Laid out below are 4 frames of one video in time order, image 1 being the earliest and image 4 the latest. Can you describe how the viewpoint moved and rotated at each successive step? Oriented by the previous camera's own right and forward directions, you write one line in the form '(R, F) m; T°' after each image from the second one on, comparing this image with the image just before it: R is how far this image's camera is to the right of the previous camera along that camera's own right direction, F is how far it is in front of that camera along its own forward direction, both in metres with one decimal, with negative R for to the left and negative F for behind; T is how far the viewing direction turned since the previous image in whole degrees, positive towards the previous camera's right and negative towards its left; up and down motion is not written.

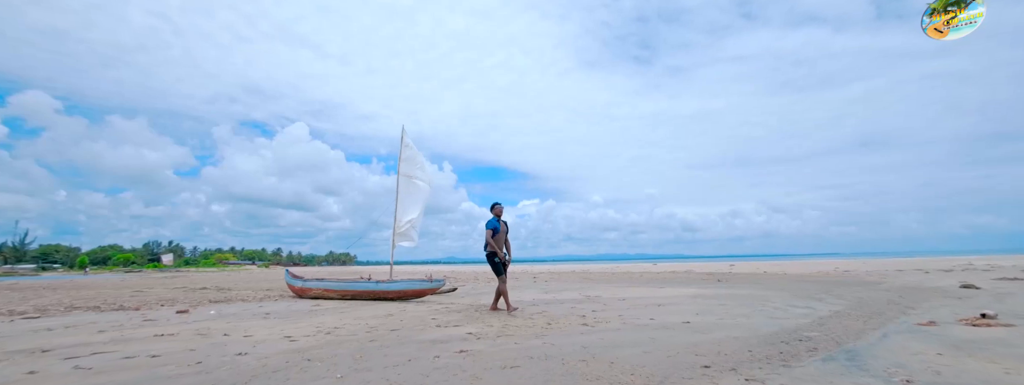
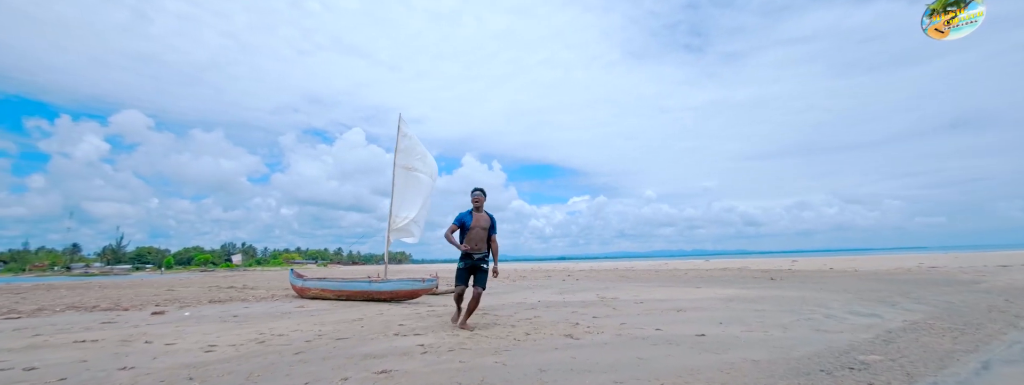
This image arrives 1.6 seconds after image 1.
(+1.1, +1.1) m; -7°
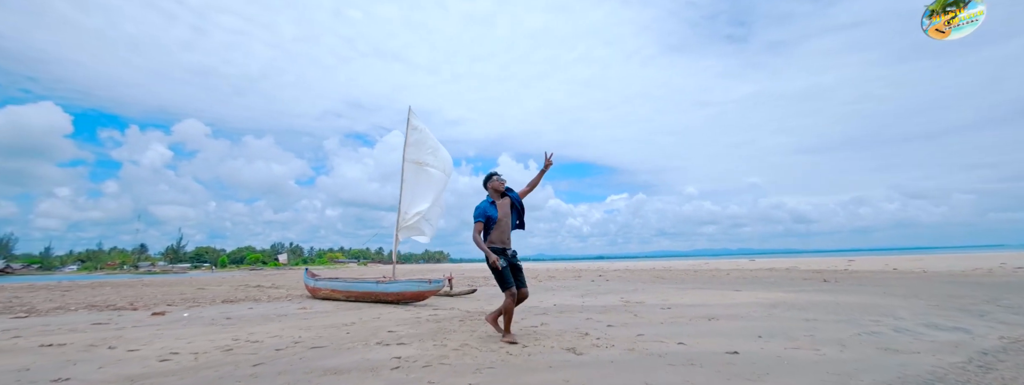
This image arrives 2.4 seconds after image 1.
(+0.5, +0.7) m; -5°
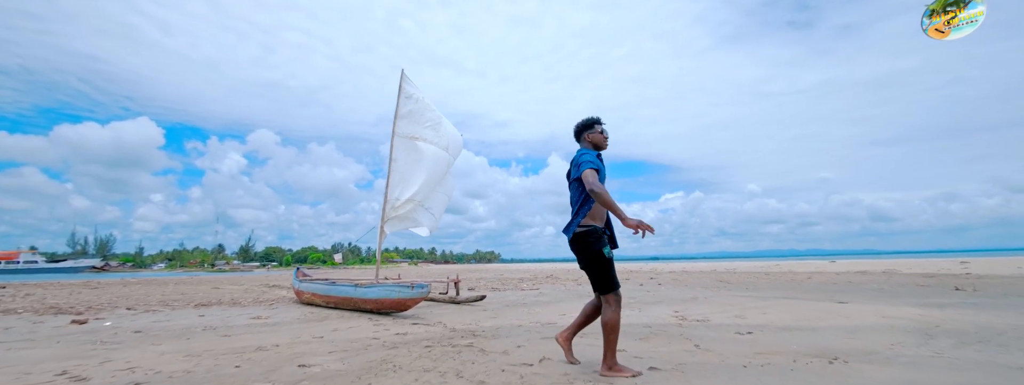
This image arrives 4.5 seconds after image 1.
(+0.7, +2.2) m; -7°
